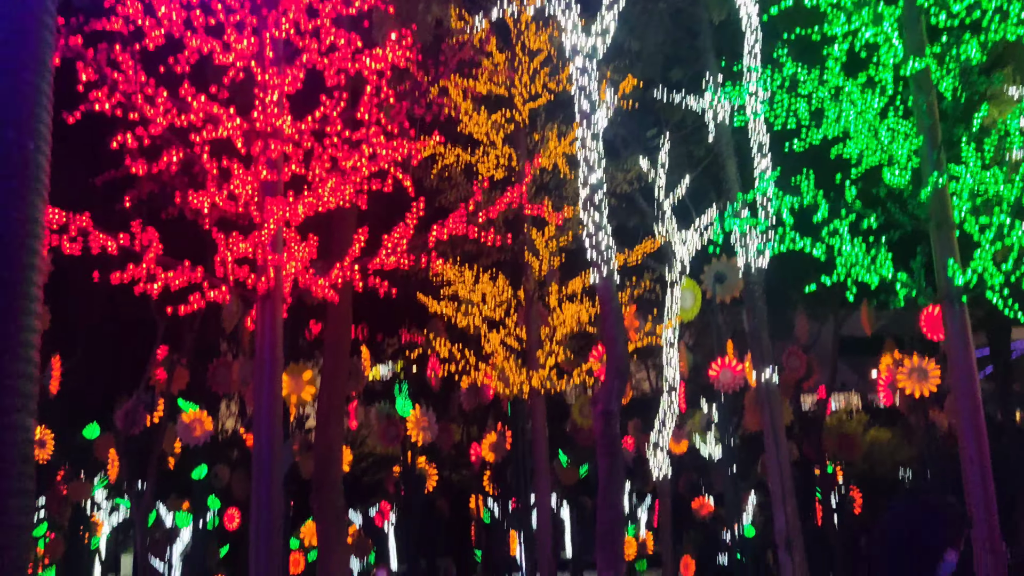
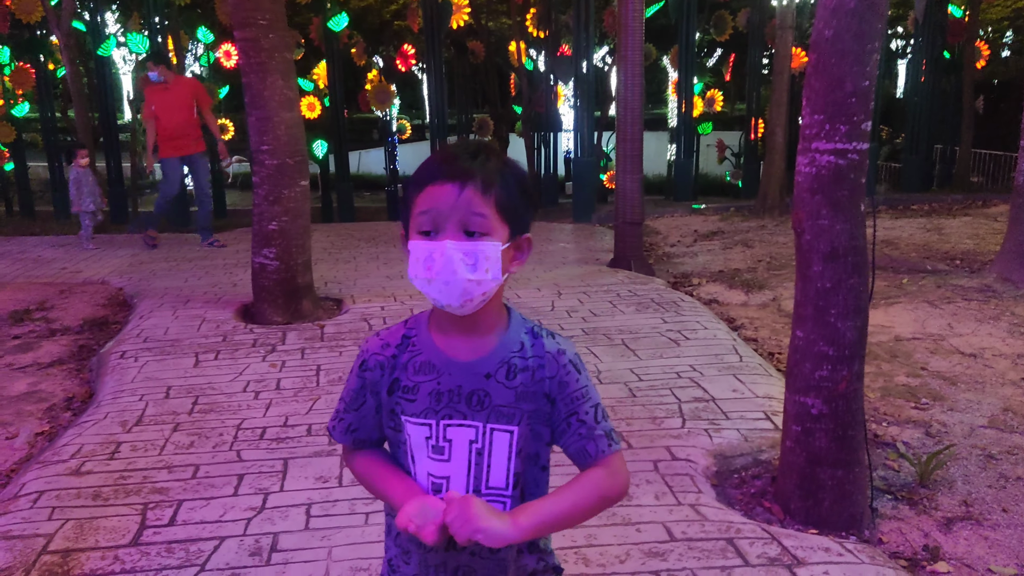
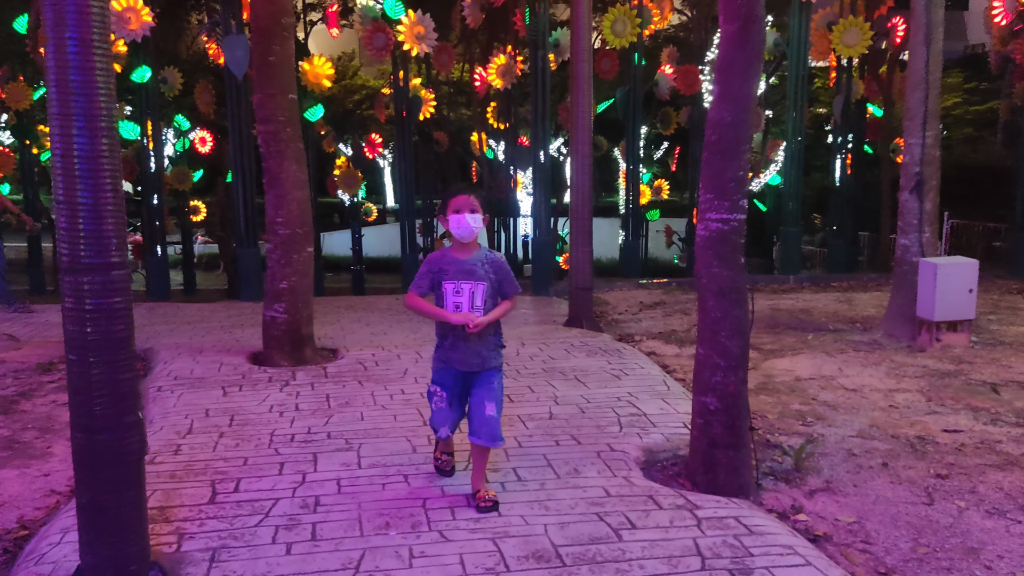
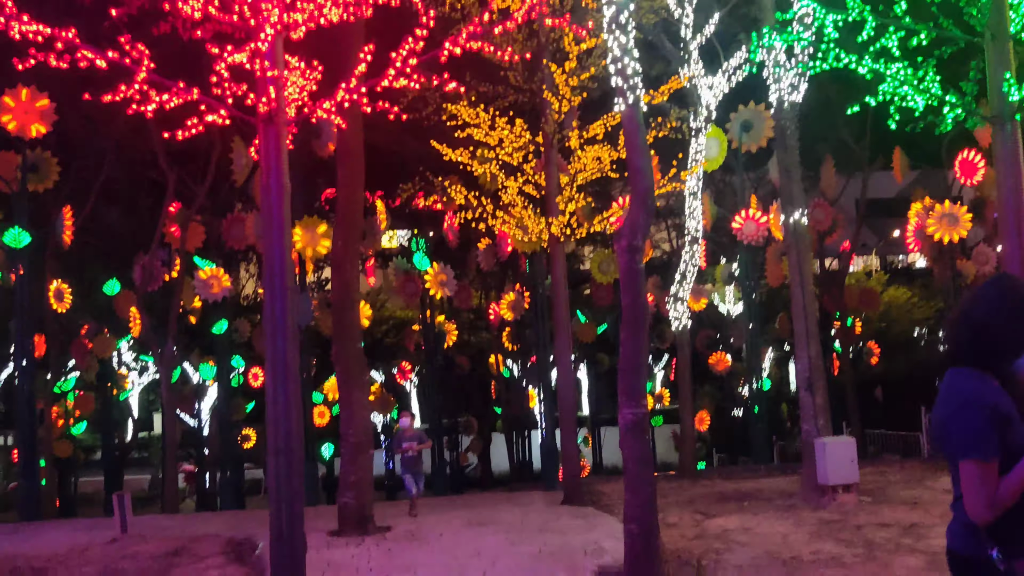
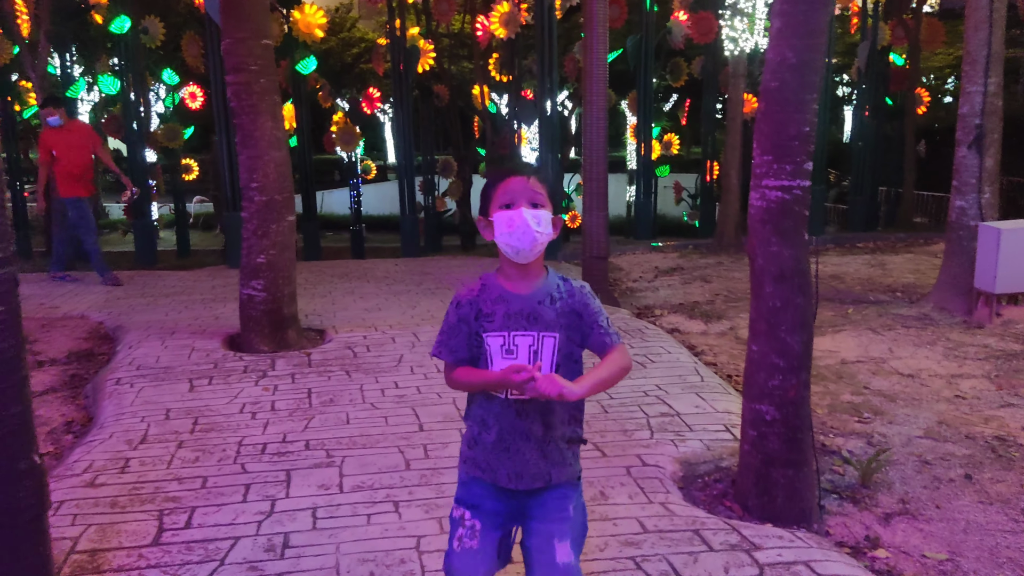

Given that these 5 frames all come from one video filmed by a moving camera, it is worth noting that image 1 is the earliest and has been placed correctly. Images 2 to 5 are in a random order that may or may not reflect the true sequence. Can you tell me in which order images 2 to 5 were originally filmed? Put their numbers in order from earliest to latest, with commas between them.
4, 3, 5, 2
